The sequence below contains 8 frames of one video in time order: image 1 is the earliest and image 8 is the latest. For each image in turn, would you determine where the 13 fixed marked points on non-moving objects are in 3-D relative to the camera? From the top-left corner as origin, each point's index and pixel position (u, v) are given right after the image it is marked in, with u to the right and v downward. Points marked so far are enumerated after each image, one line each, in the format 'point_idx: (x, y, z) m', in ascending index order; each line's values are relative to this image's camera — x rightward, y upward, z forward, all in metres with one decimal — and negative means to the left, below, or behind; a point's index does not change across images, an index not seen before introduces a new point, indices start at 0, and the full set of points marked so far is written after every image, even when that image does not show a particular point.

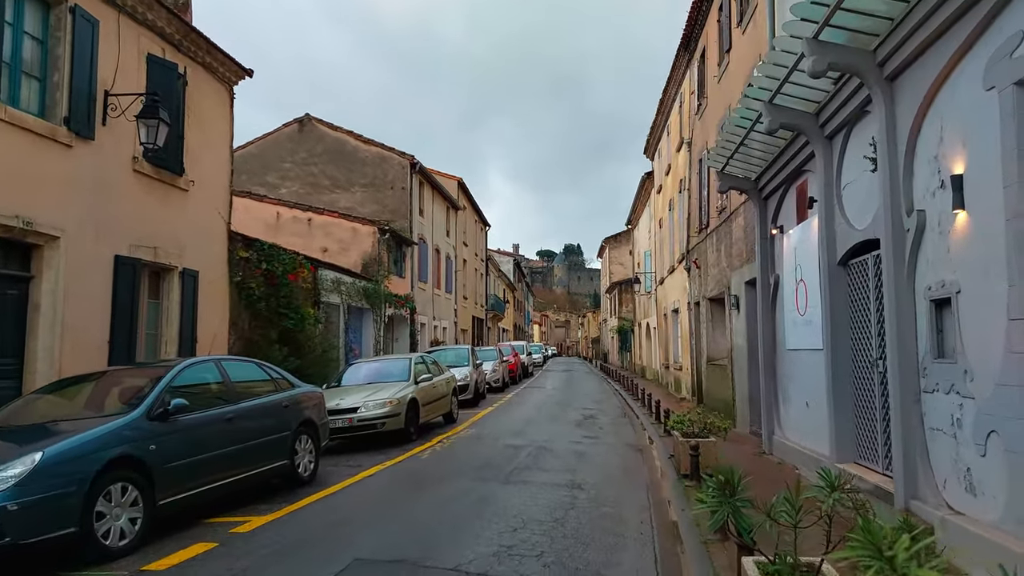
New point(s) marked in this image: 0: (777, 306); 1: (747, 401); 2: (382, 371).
0: (+4.0, -0.3, +9.9) m
1: (+4.3, -2.1, +12.1) m
2: (-2.5, -1.6, +12.5) m
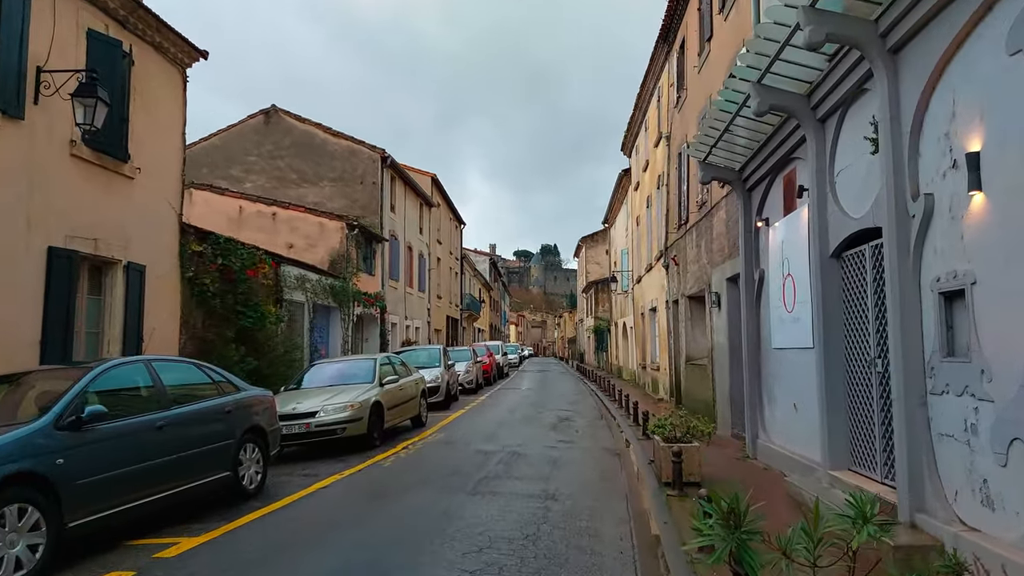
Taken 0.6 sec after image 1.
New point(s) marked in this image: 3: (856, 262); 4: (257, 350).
0: (+3.6, -0.2, +9.4) m
1: (+3.8, -2.0, +11.6) m
2: (-3.0, -1.5, +11.8) m
3: (+3.4, +0.3, +6.5) m
4: (-5.7, -1.4, +14.6) m
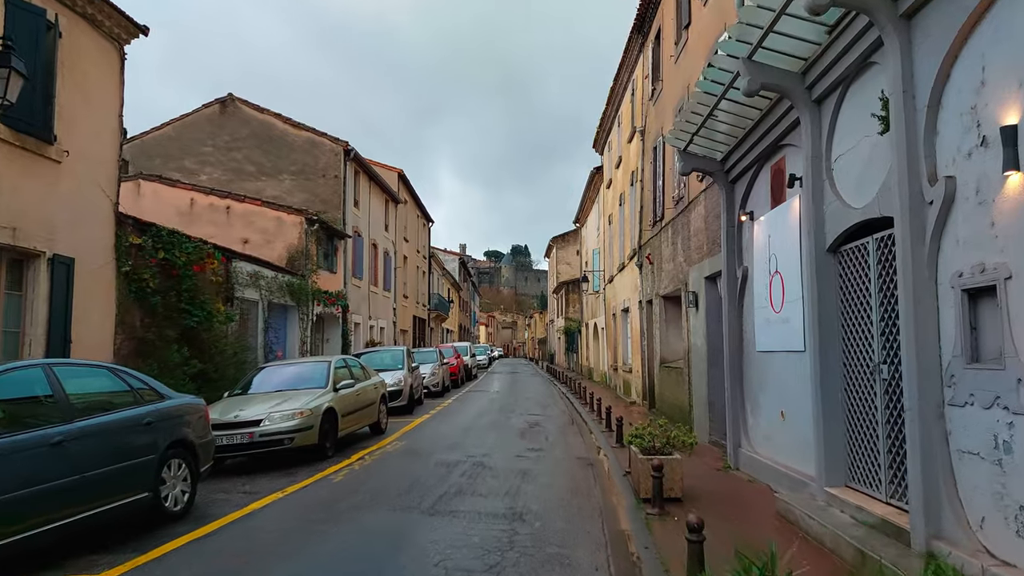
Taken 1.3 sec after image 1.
0: (+3.1, -0.2, +8.8) m
1: (+3.2, -2.0, +10.9) m
2: (-3.6, -1.5, +10.8) m
3: (+3.1, +0.3, +5.9) m
4: (-6.4, -1.3, +13.6) m
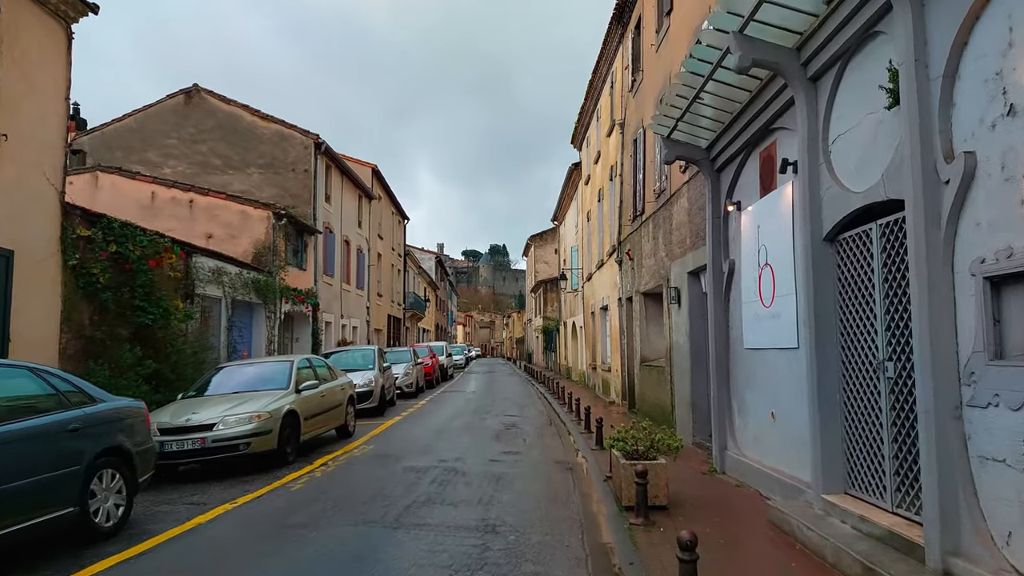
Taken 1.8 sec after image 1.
0: (+2.8, -0.1, +8.4) m
1: (+2.8, -1.9, +10.5) m
2: (-3.9, -1.4, +10.2) m
3: (+2.9, +0.4, +5.4) m
4: (-6.9, -1.2, +12.8) m
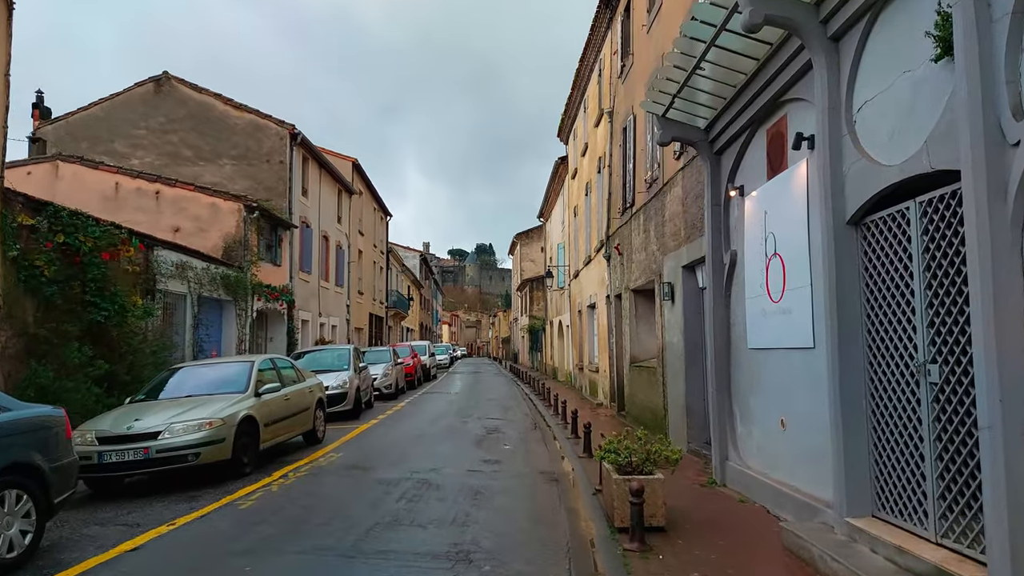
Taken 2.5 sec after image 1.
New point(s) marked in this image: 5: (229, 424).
0: (+2.6, 0.0, +7.6) m
1: (+2.6, -1.8, +9.7) m
2: (-4.2, -1.3, +9.3) m
3: (+2.7, +0.4, +4.7) m
4: (-7.2, -1.1, +11.8) m
5: (-3.4, -1.7, +8.0) m
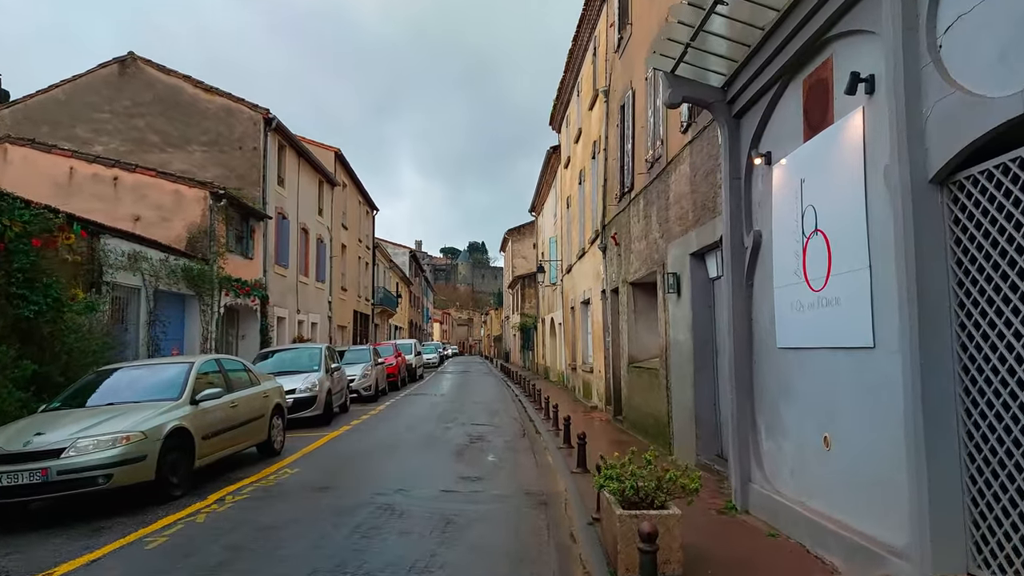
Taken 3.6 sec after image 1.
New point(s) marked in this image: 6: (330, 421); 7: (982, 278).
0: (+2.4, +0.1, +6.4) m
1: (+2.3, -1.7, +8.5) m
2: (-4.4, -1.2, +7.9) m
3: (+2.5, +0.5, +3.4) m
4: (-7.4, -1.0, +10.5) m
5: (-3.6, -1.5, +6.7) m
6: (-3.7, -2.7, +13.5) m
7: (+2.5, +0.1, +3.5) m
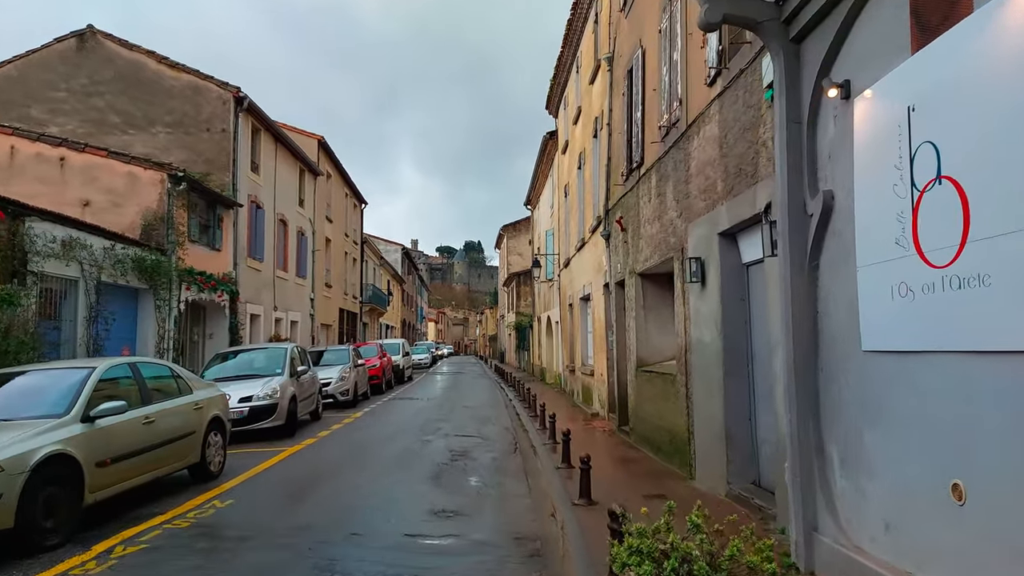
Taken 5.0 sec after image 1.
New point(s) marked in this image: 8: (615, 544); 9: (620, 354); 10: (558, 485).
0: (+2.3, +0.2, +4.7) m
1: (+2.2, -1.6, +6.8) m
2: (-4.6, -1.0, +6.3) m
3: (+2.4, +0.7, +1.8) m
4: (-7.6, -0.8, +8.8) m
5: (-3.8, -1.4, +5.0) m
6: (-3.9, -2.6, +11.8) m
7: (+2.4, +0.2, +1.8) m
8: (+0.8, -1.3, +3.4) m
9: (+2.0, -1.2, +12.1) m
10: (+0.6, -2.3, +7.6) m
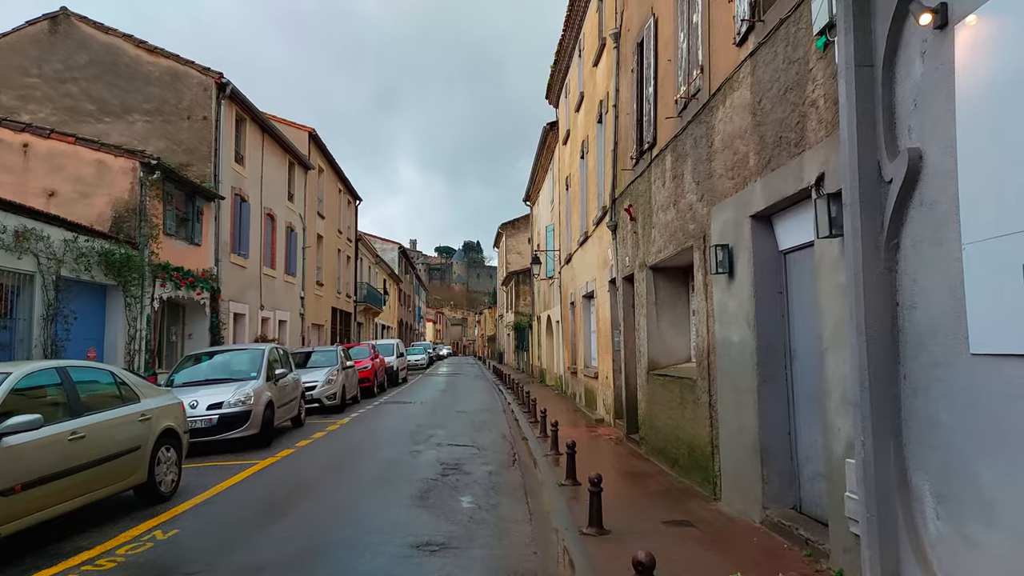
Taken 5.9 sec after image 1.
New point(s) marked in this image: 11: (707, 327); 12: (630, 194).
0: (+2.2, +0.3, +3.7) m
1: (+2.2, -1.5, +5.8) m
2: (-4.6, -0.9, +5.2) m
3: (+2.4, +0.8, +0.7) m
4: (-7.6, -0.8, +7.7) m
5: (-3.8, -1.3, +3.9) m
6: (-3.9, -2.5, +10.8) m
7: (+2.4, +0.3, +0.8) m
8: (+0.7, -1.2, +2.4) m
9: (+2.0, -1.2, +11.1) m
10: (+0.5, -2.2, +6.5) m
11: (+2.1, -0.4, +7.2) m
12: (+1.9, +1.5, +10.7) m
